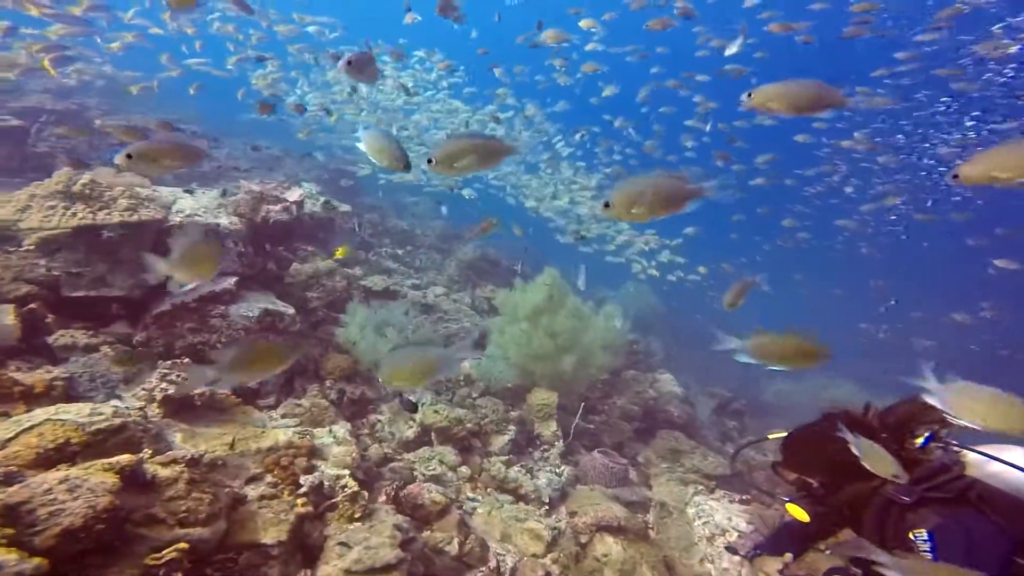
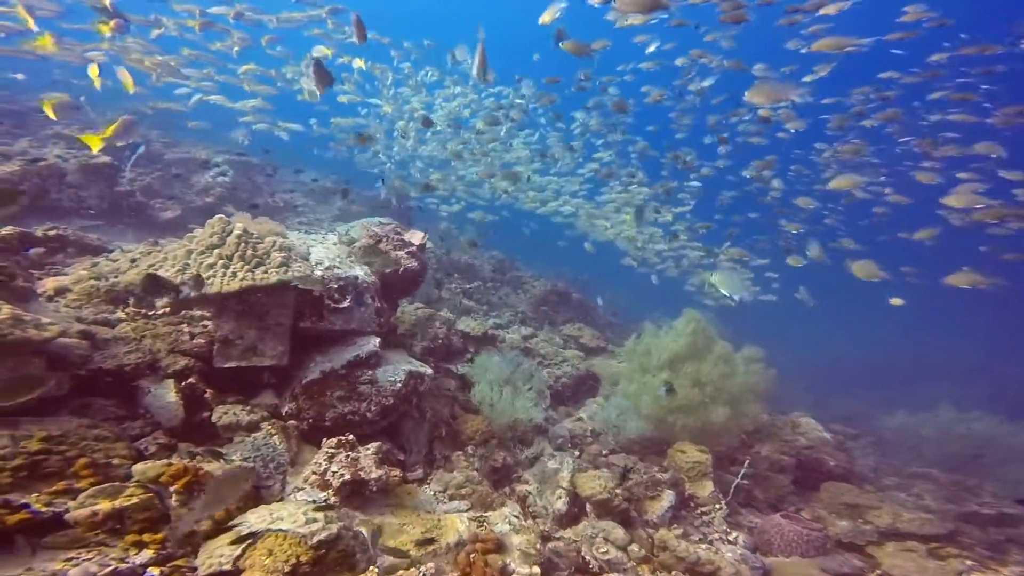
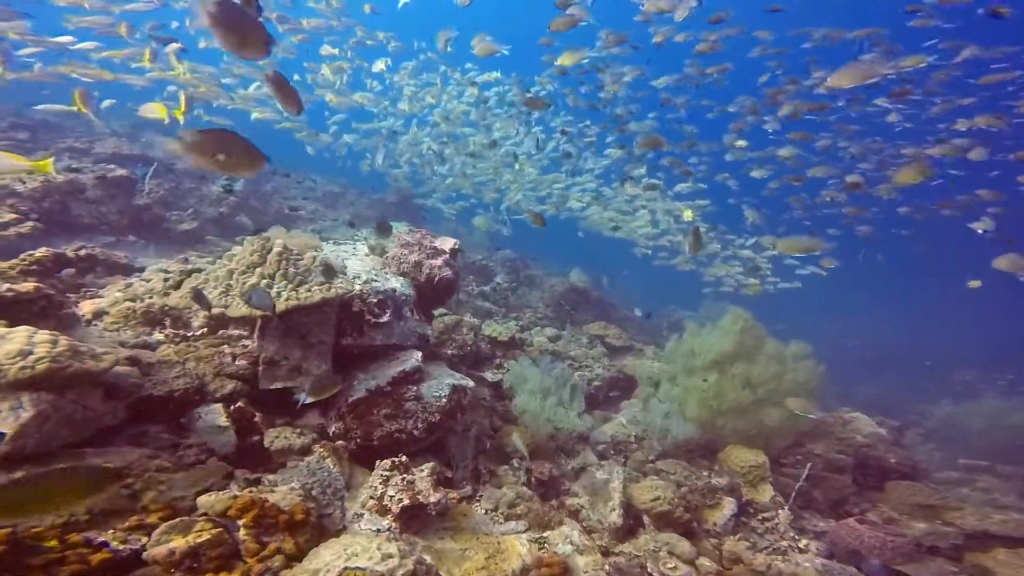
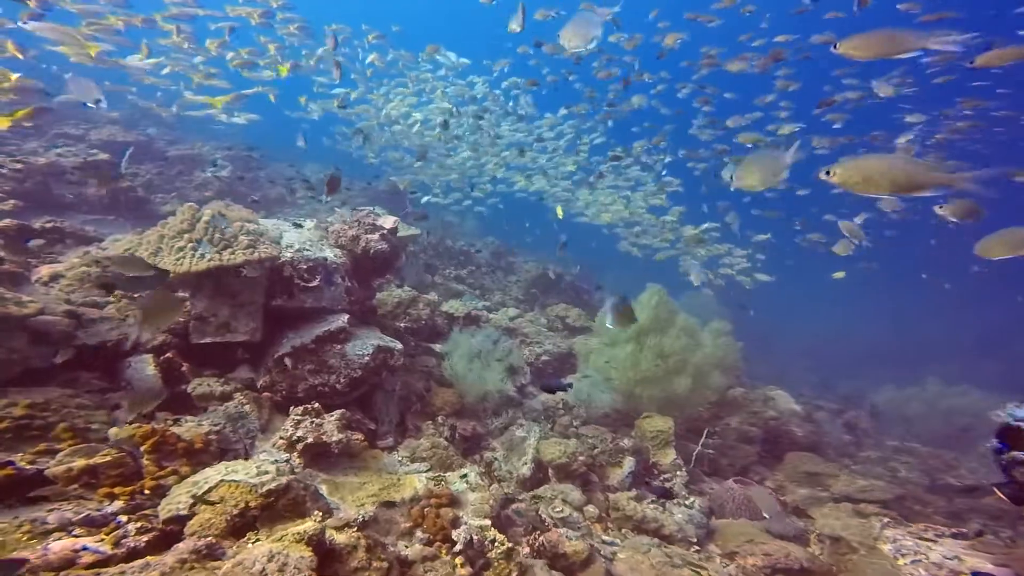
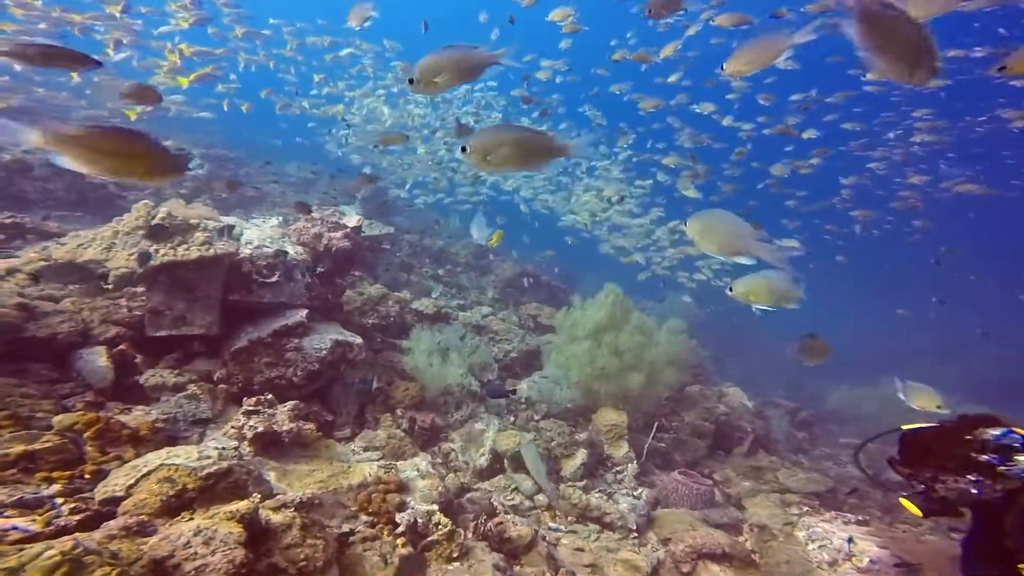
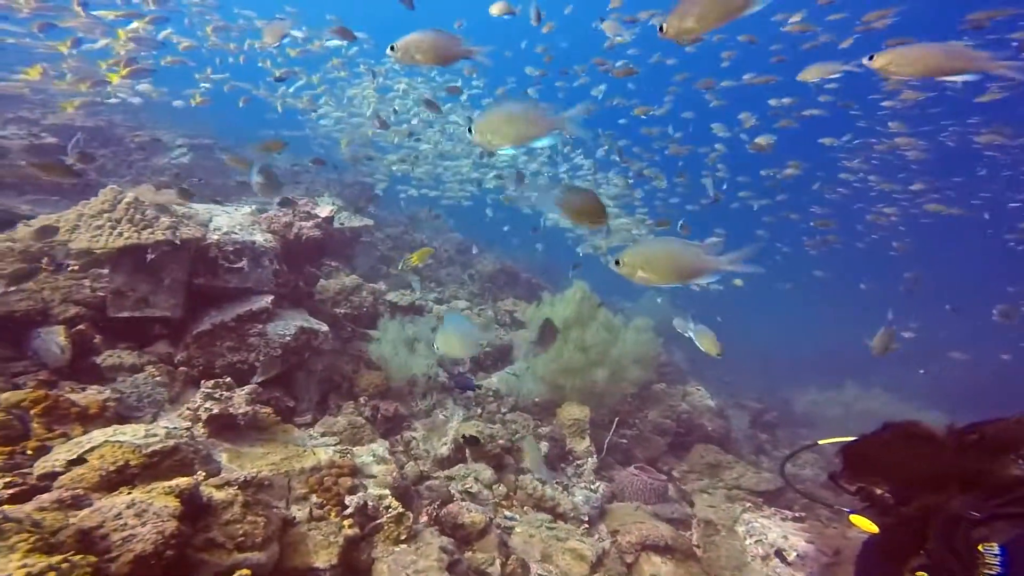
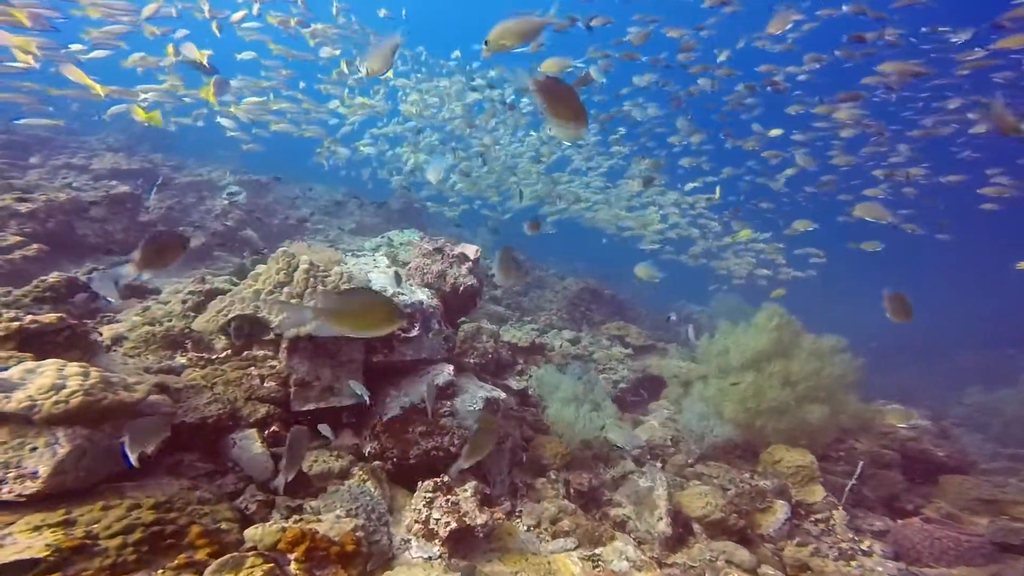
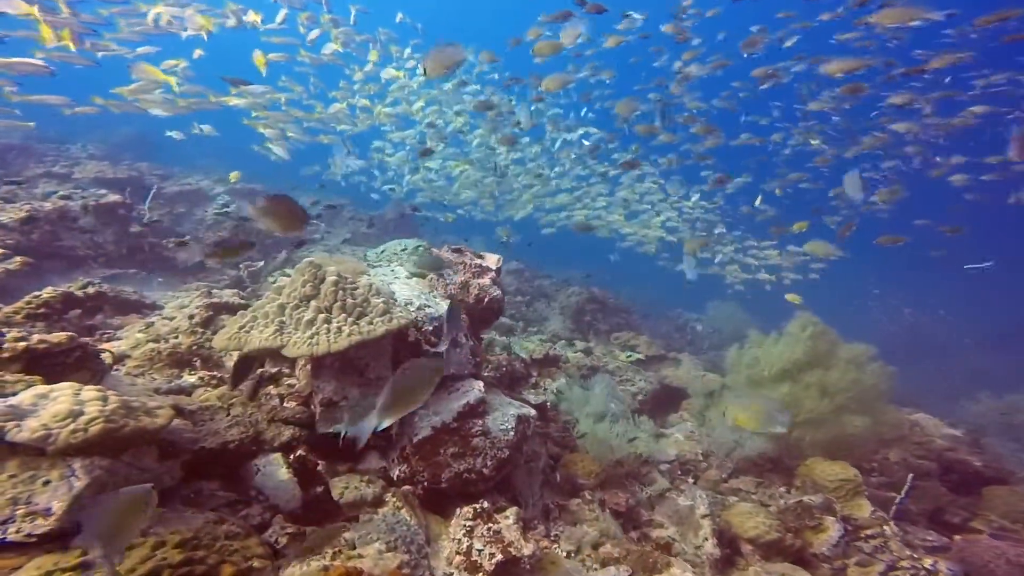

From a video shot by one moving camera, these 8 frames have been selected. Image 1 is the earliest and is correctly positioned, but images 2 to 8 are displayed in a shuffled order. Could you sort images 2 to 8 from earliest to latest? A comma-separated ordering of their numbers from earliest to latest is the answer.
6, 5, 4, 2, 3, 7, 8
